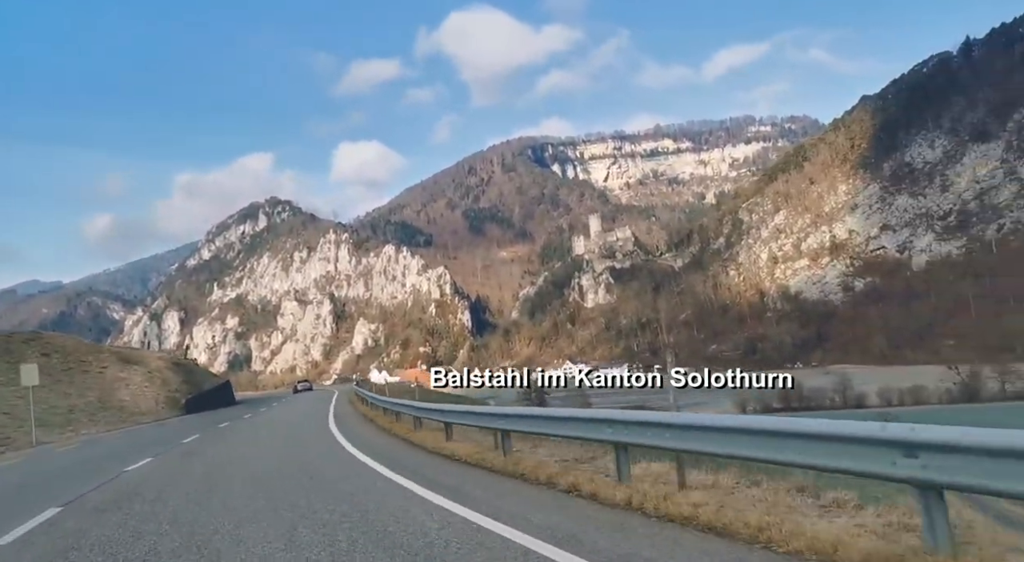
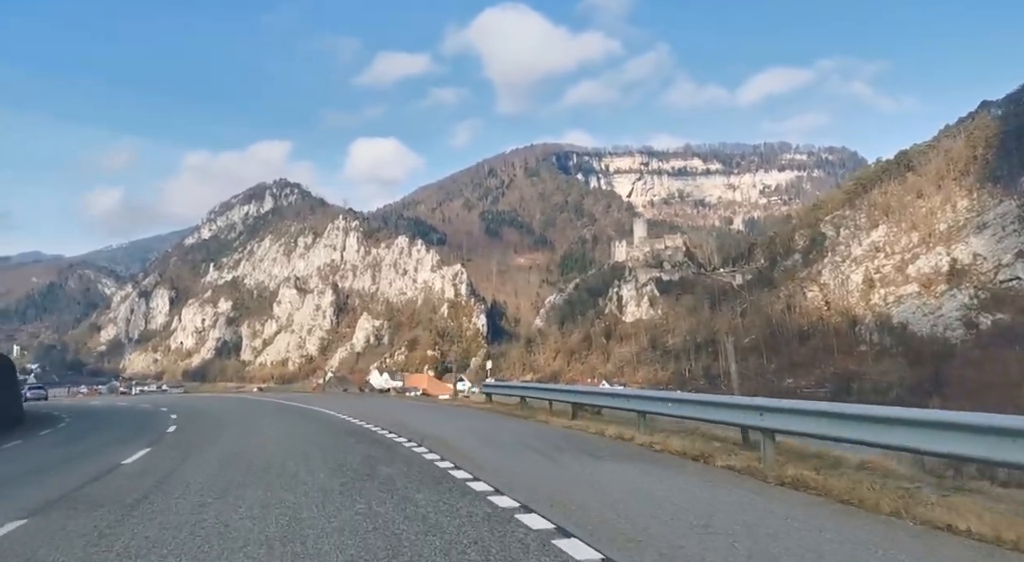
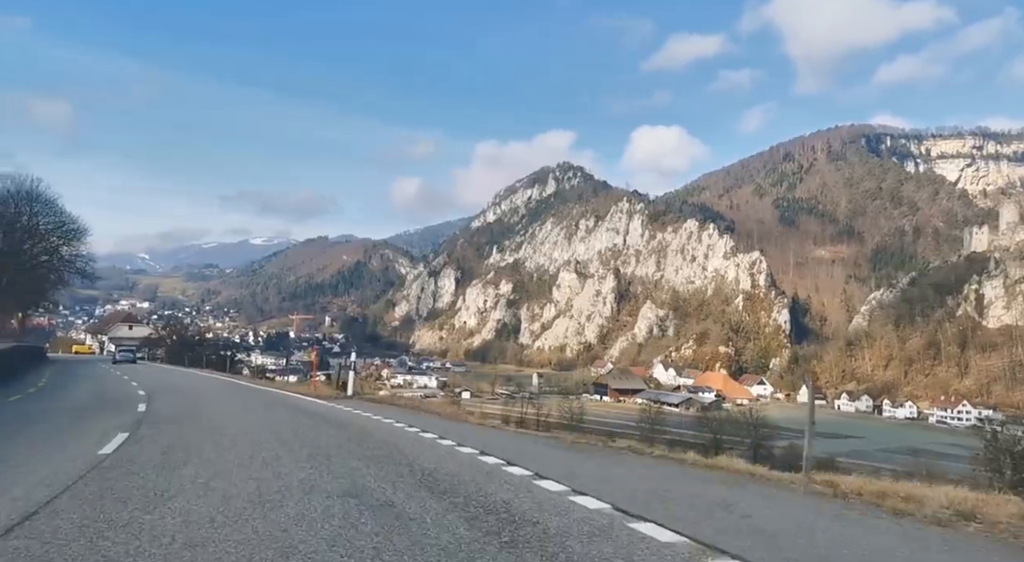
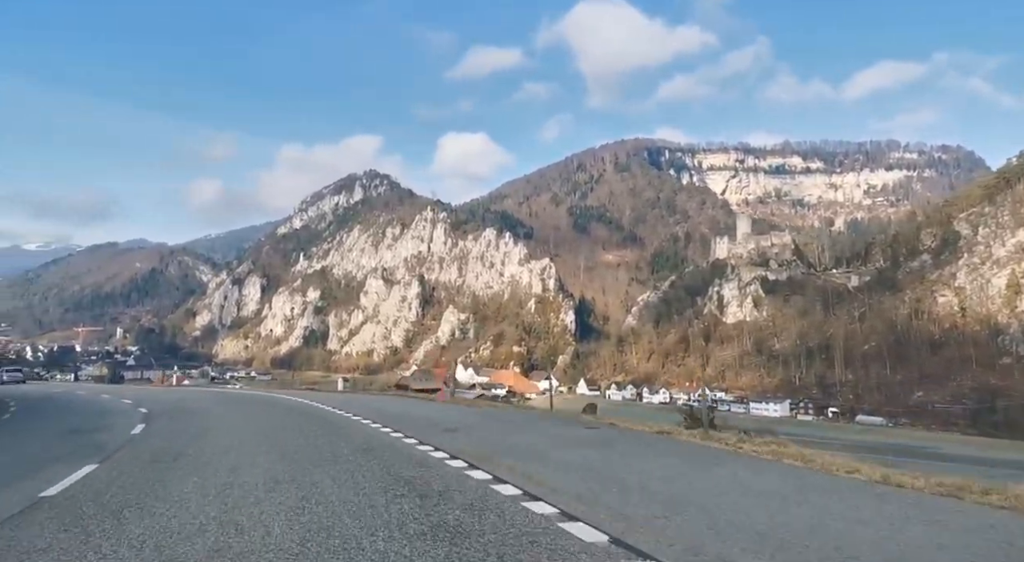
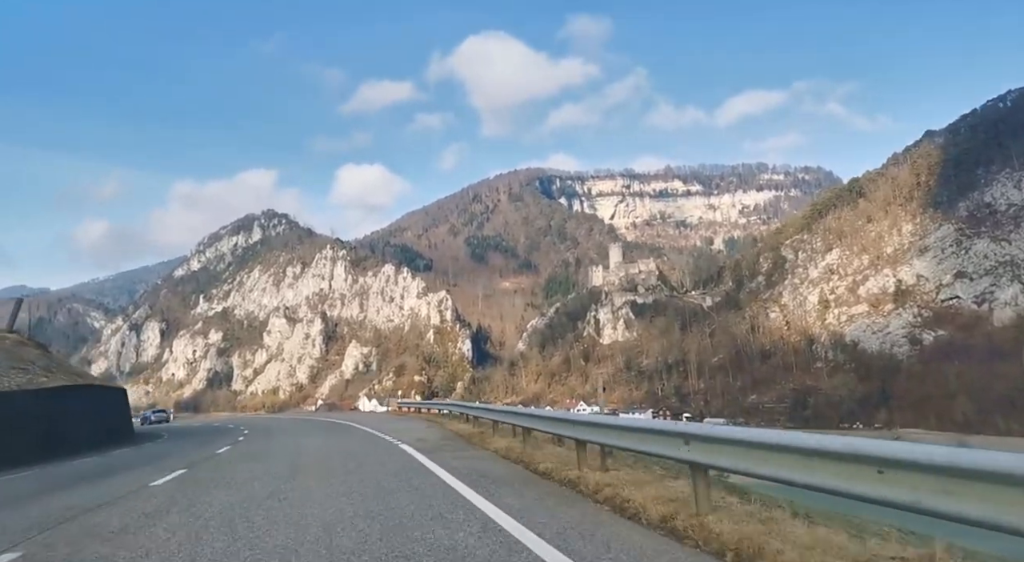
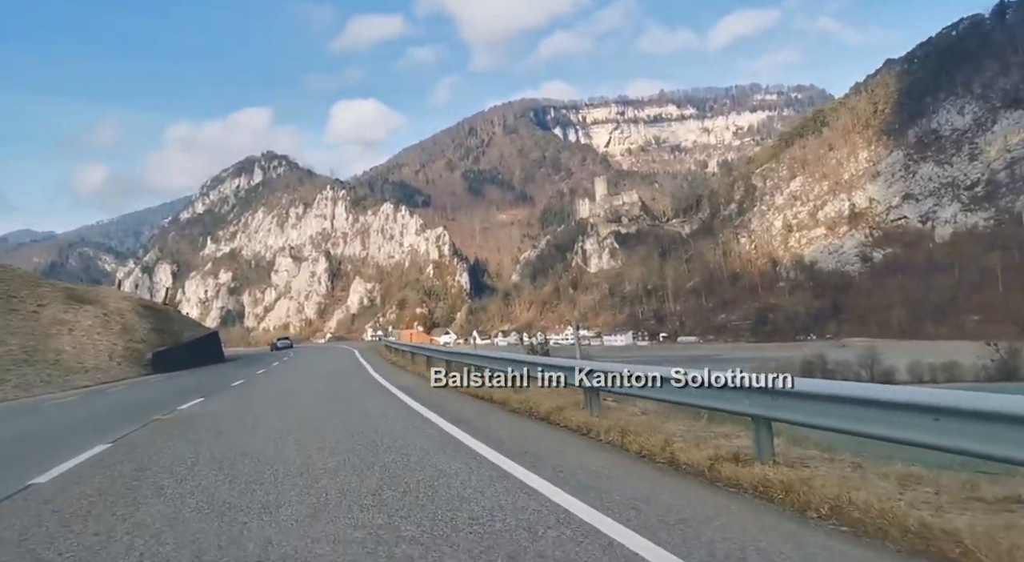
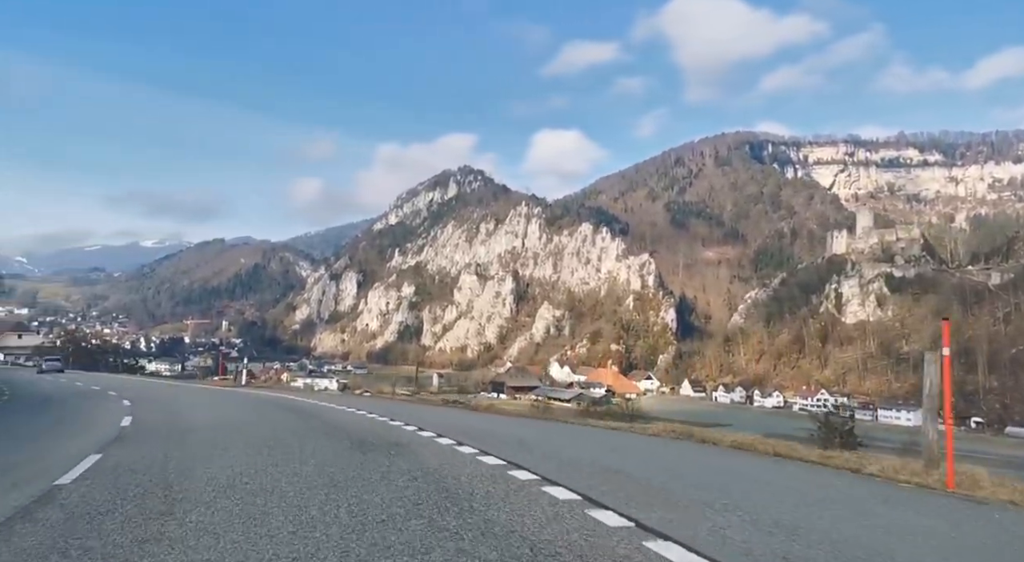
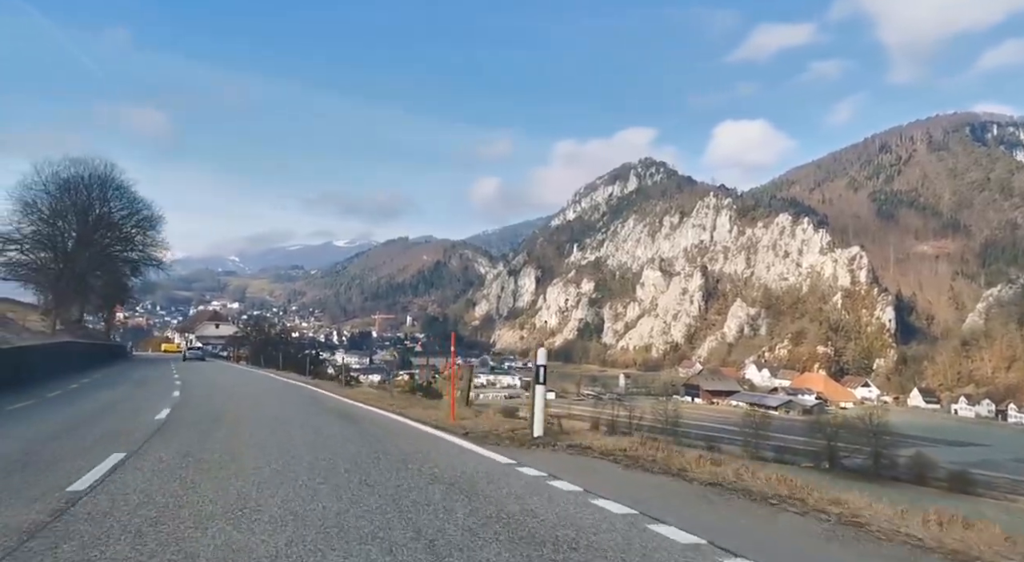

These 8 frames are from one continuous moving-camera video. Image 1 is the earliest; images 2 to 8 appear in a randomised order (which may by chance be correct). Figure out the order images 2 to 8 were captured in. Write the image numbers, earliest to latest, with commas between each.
6, 5, 2, 4, 7, 3, 8
